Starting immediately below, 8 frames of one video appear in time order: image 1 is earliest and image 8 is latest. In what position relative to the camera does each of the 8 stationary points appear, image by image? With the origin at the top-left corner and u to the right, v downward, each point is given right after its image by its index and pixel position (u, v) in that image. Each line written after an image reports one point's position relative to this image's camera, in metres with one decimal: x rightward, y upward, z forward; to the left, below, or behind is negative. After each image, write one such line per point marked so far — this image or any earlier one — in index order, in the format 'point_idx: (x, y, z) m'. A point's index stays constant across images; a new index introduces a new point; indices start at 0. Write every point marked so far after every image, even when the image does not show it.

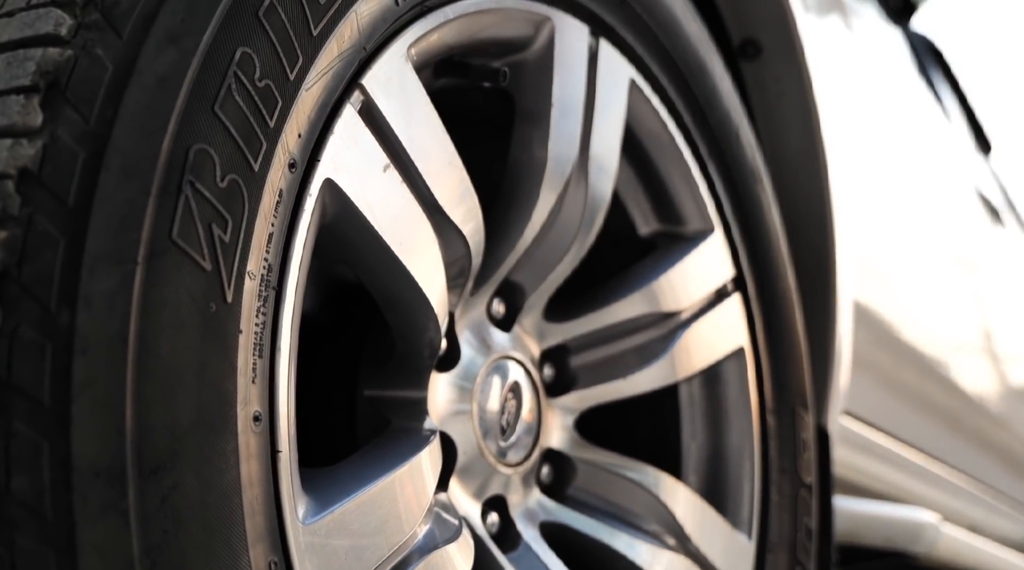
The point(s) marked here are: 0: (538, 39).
0: (0.0, +0.2, +0.7) m
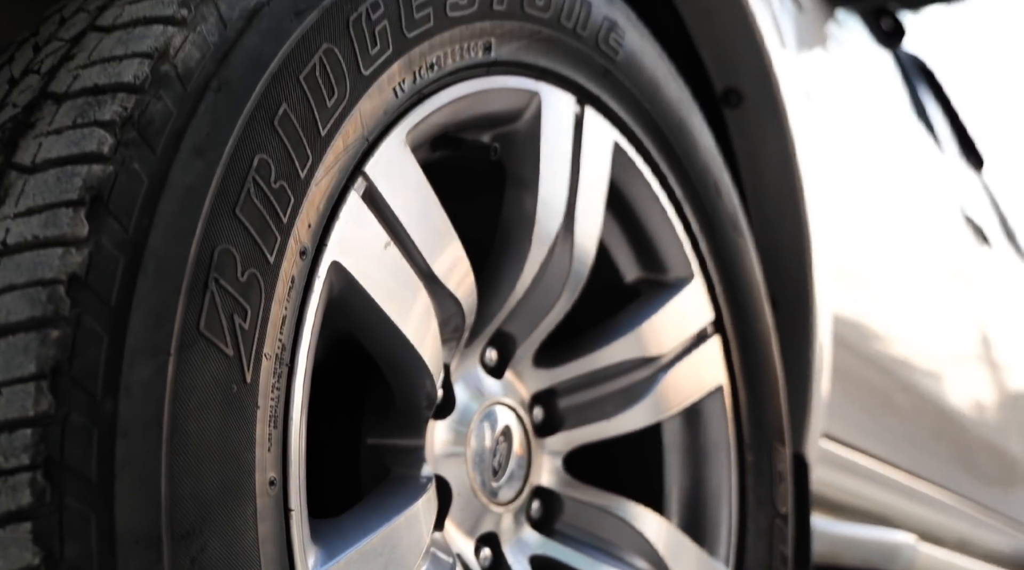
0: (0.0, +0.1, +0.8) m
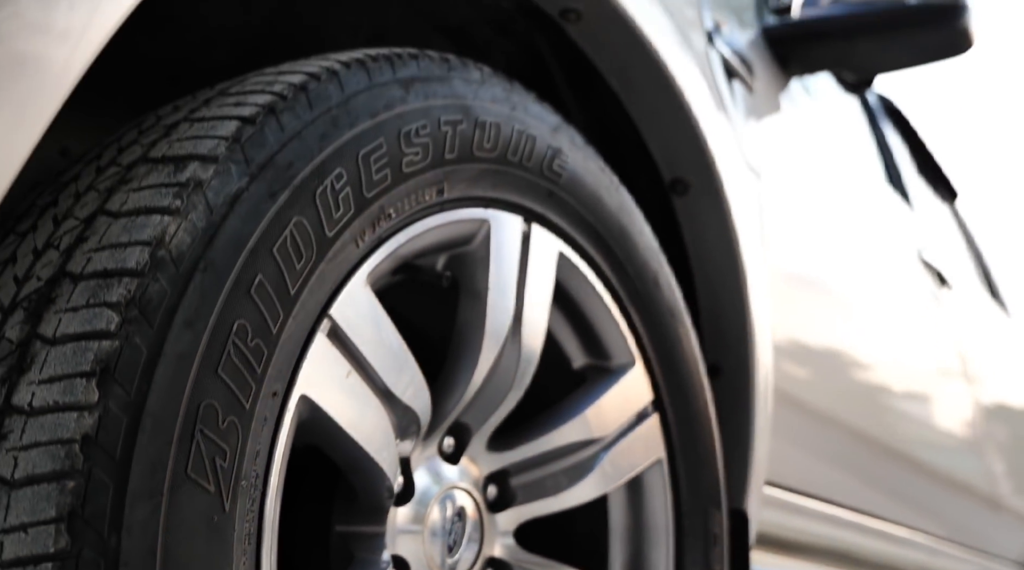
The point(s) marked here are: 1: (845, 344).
0: (0.0, 0.0, +0.9) m
1: (+0.5, -0.1, +1.6) m
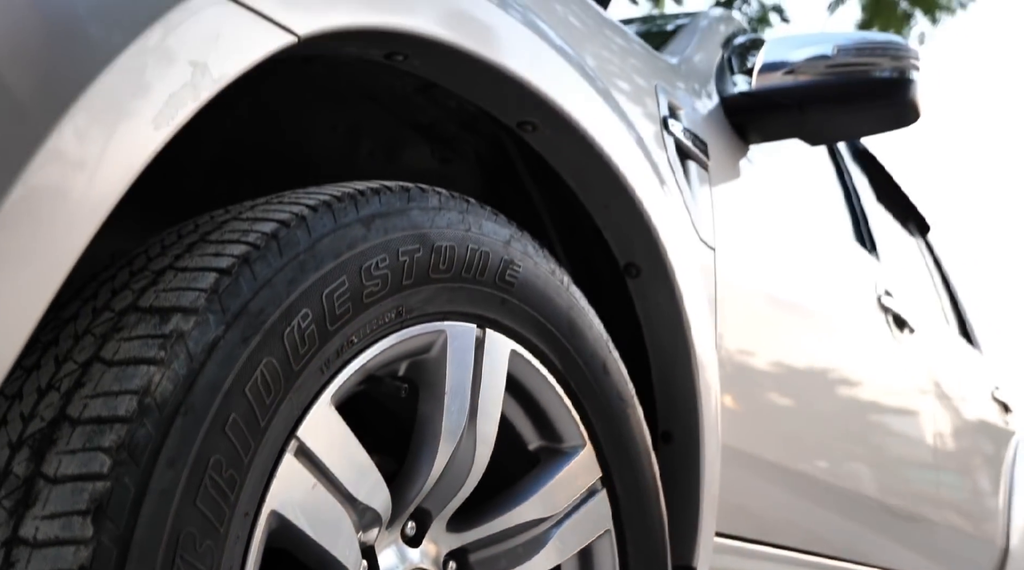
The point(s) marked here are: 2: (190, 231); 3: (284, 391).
0: (-0.1, -0.1, +1.0) m
1: (+0.4, -0.2, +1.7) m
2: (-0.3, 0.0, +0.8) m
3: (-0.2, -0.1, +0.8) m
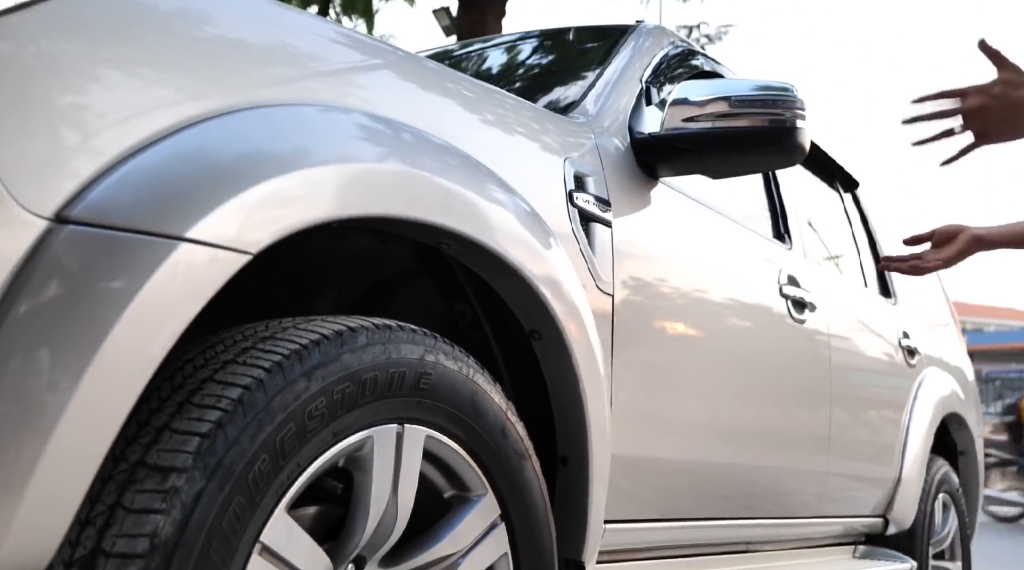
0: (-0.2, -0.2, +1.3) m
1: (+0.3, -0.3, +2.0) m
2: (-0.4, -0.1, +1.2) m
3: (-0.3, -0.3, +1.1) m
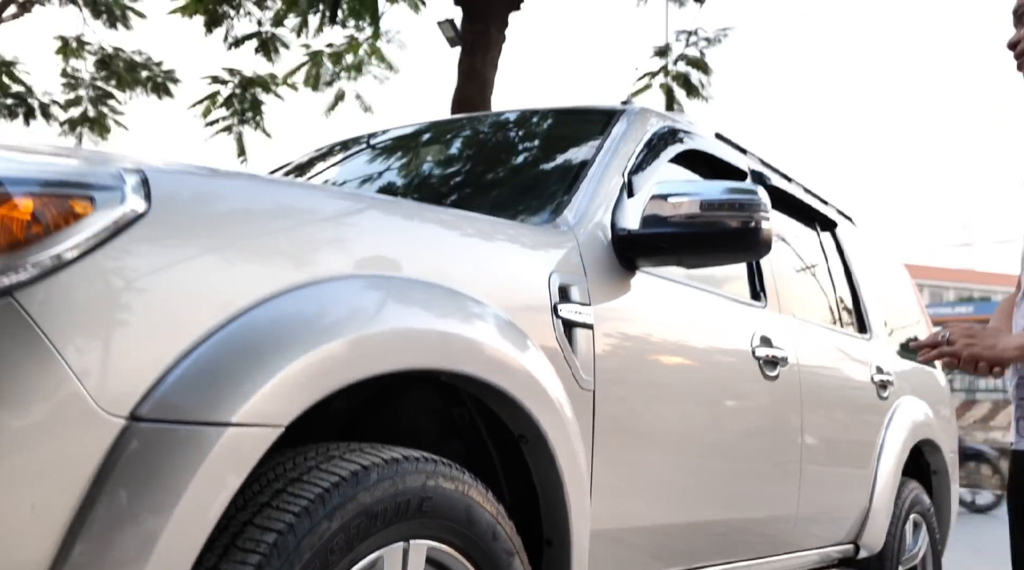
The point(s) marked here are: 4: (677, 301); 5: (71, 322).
0: (-0.2, -0.4, +1.5) m
1: (+0.3, -0.5, +2.3) m
2: (-0.4, -0.4, +1.4) m
3: (-0.3, -0.5, +1.4) m
4: (+0.4, 0.0, +2.6) m
5: (-0.6, 0.0, +1.3) m
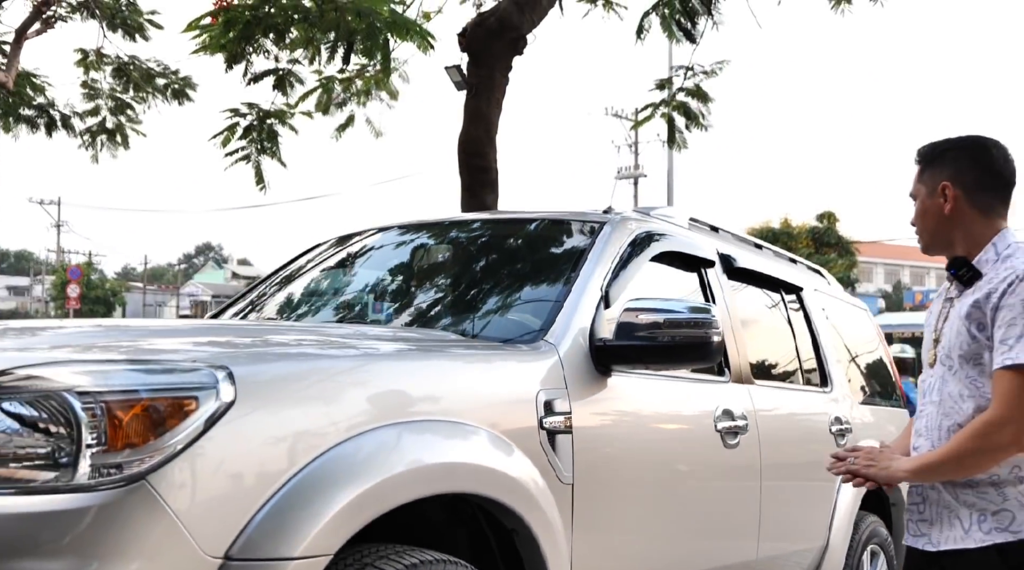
0: (-0.2, -0.8, +2.0) m
1: (+0.3, -0.8, +2.8) m
2: (-0.4, -0.7, +1.9) m
3: (-0.3, -0.8, +1.9) m
4: (+0.4, -0.3, +3.1) m
5: (-0.6, -0.4, +1.8) m
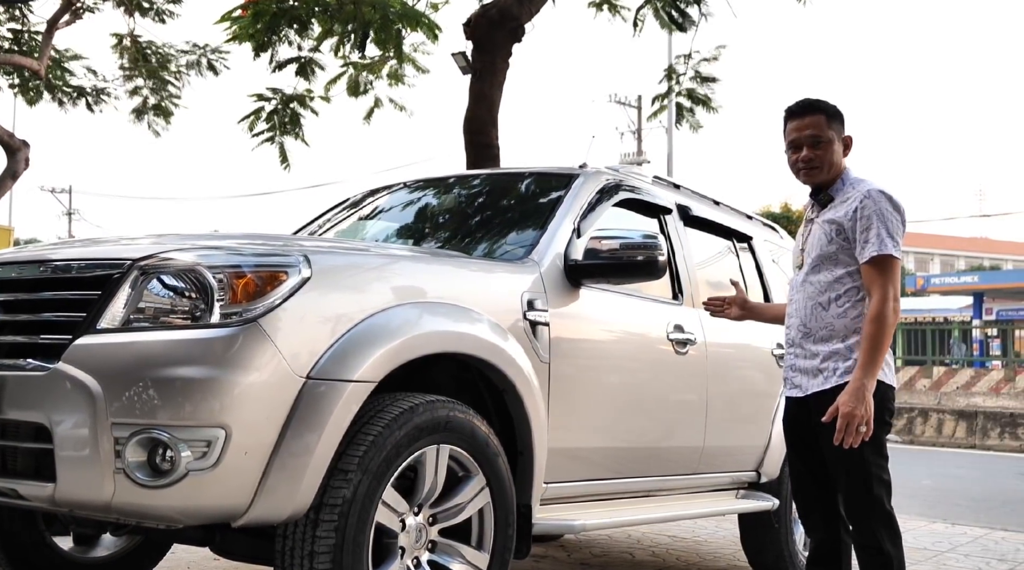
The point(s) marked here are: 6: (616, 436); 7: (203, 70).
0: (-0.3, -0.5, +2.9) m
1: (+0.3, -0.5, +3.6) m
2: (-0.5, -0.4, +2.8) m
3: (-0.4, -0.6, +2.7) m
4: (+0.4, -0.1, +3.9) m
5: (-0.6, -0.1, +2.6) m
6: (+0.4, -0.6, +3.8) m
7: (-4.6, +3.1, +14.2) m
